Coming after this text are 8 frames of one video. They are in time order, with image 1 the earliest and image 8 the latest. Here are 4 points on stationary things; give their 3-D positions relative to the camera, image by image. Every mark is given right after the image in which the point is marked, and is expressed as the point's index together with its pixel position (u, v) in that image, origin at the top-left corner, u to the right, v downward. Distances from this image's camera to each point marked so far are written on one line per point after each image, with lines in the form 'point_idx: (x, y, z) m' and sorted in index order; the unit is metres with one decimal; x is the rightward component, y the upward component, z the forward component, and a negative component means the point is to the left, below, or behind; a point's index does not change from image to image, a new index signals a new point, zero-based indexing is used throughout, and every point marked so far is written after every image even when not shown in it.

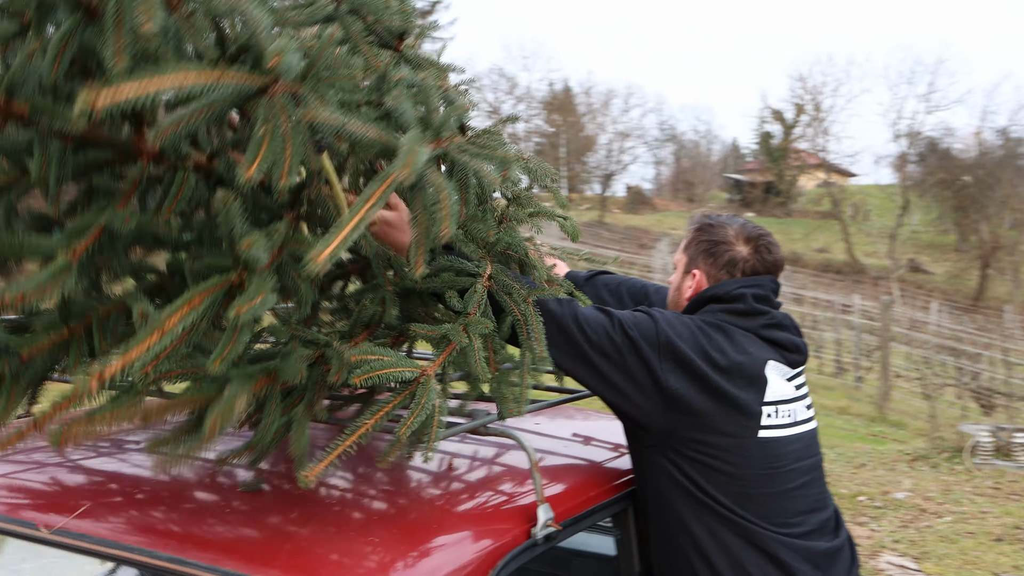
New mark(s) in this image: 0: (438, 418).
0: (+0.2, -0.4, -0.1) m
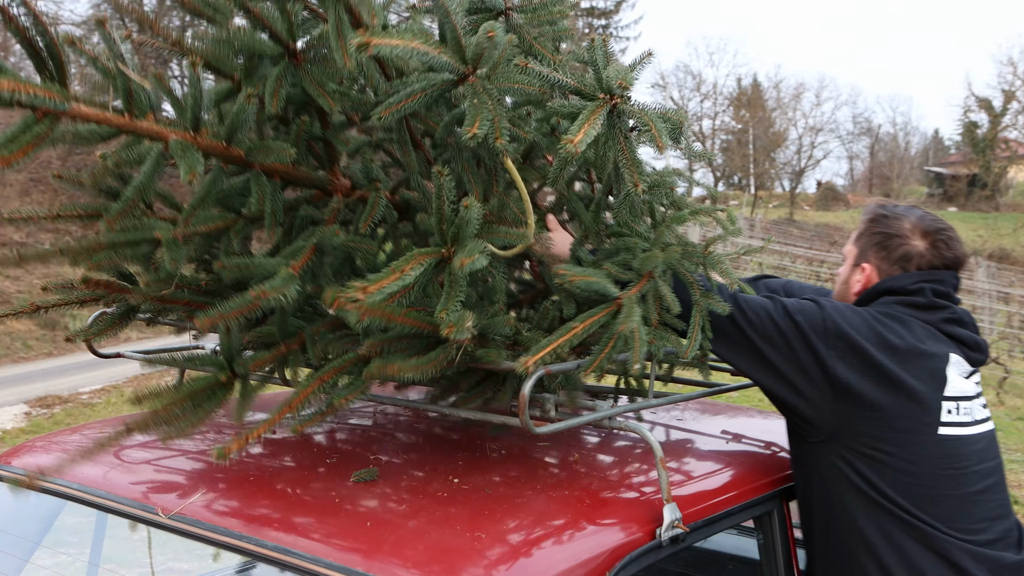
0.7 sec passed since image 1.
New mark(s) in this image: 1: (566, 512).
0: (+0.4, -0.2, +1.6) m
1: (+0.1, -0.4, +1.6) m
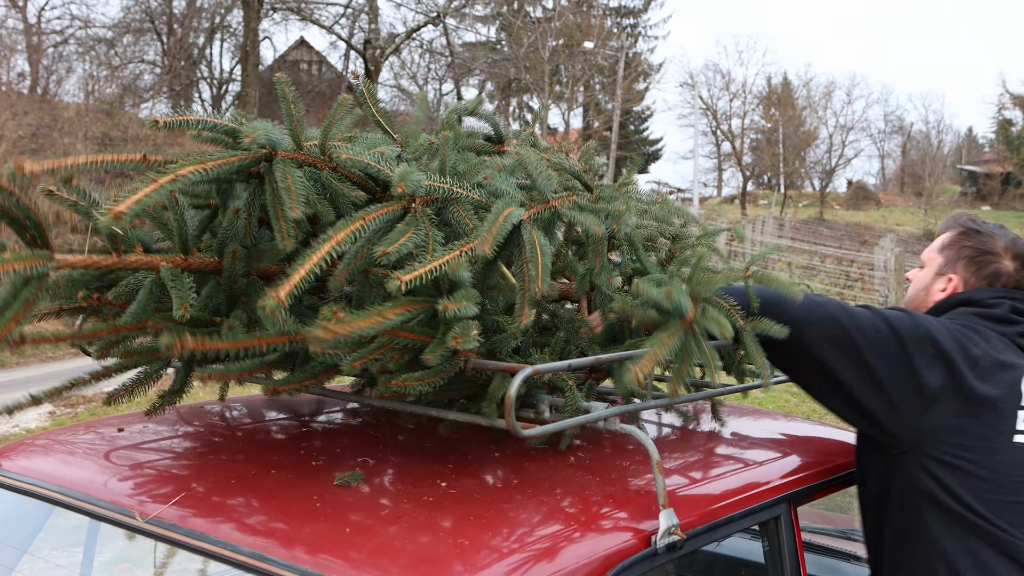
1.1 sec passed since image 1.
0: (+0.3, -0.2, +1.6) m
1: (+0.1, -0.5, +1.6) m
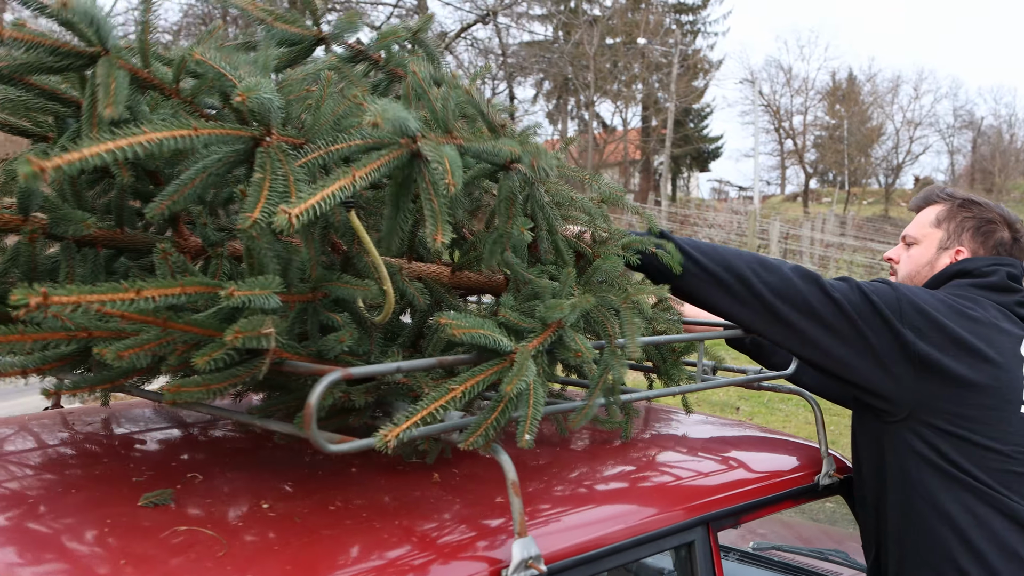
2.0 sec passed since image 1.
0: (0.0, -0.2, +1.4) m
1: (-0.2, -0.5, +1.4) m
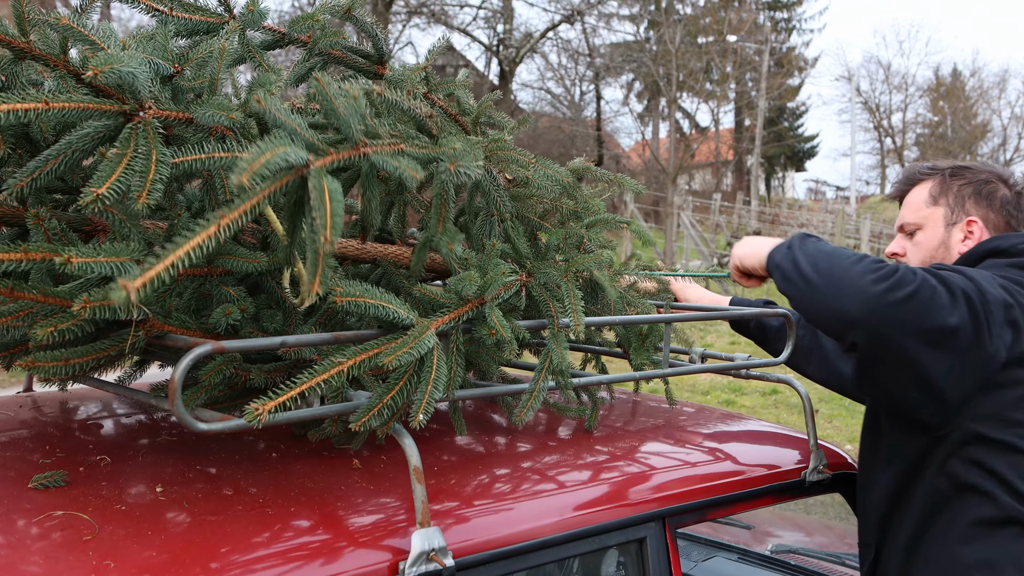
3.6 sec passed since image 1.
0: (-0.1, -0.2, +1.3) m
1: (-0.3, -0.4, +1.3) m
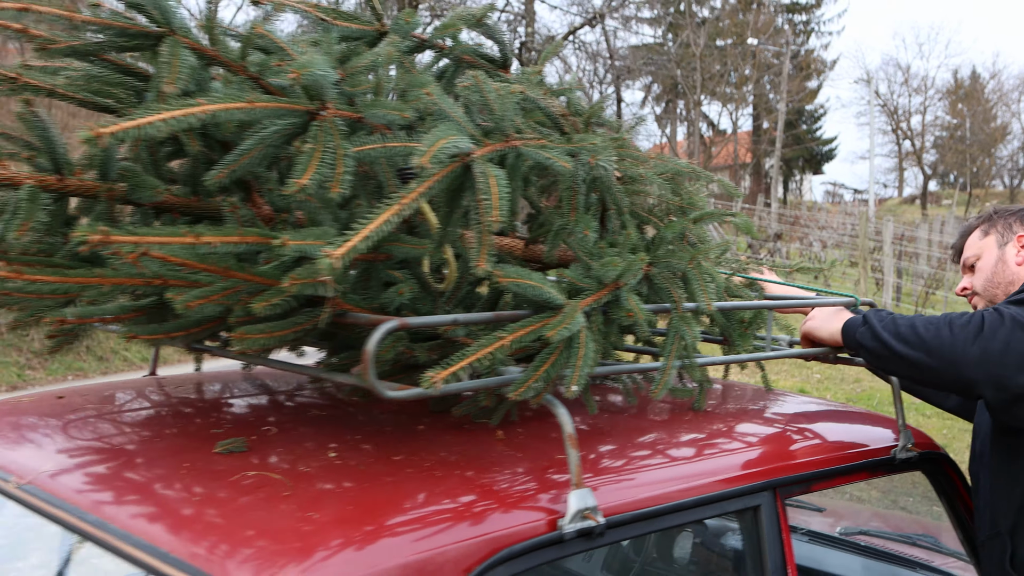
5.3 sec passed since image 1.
0: (+0.2, -0.1, +1.4) m
1: (-0.1, -0.4, +1.4) m
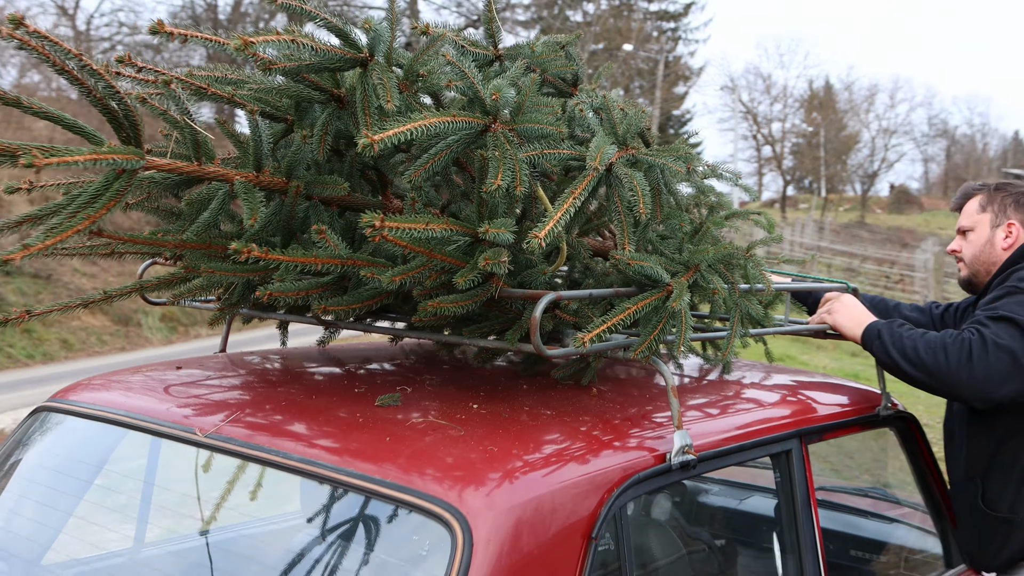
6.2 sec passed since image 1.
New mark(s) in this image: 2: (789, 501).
0: (+0.4, -0.1, +1.7) m
1: (+0.2, -0.3, +1.7) m
2: (+0.8, -0.6, +2.1) m
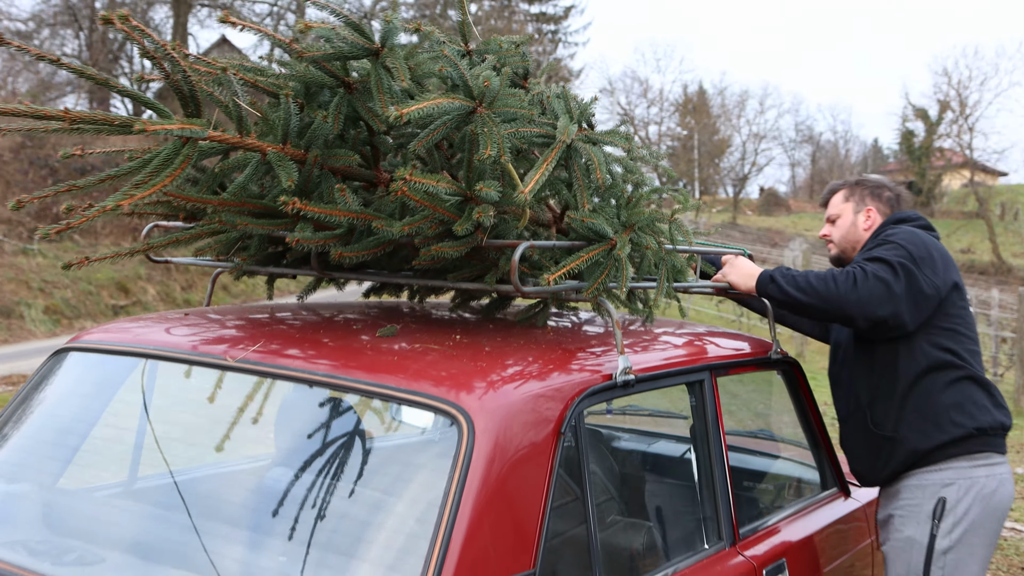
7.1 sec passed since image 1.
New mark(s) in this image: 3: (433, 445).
0: (+0.3, +0.1, +2.1) m
1: (+0.1, -0.2, +2.1) m
2: (+0.6, -0.4, +2.5) m
3: (-0.2, -0.4, +1.7) m
